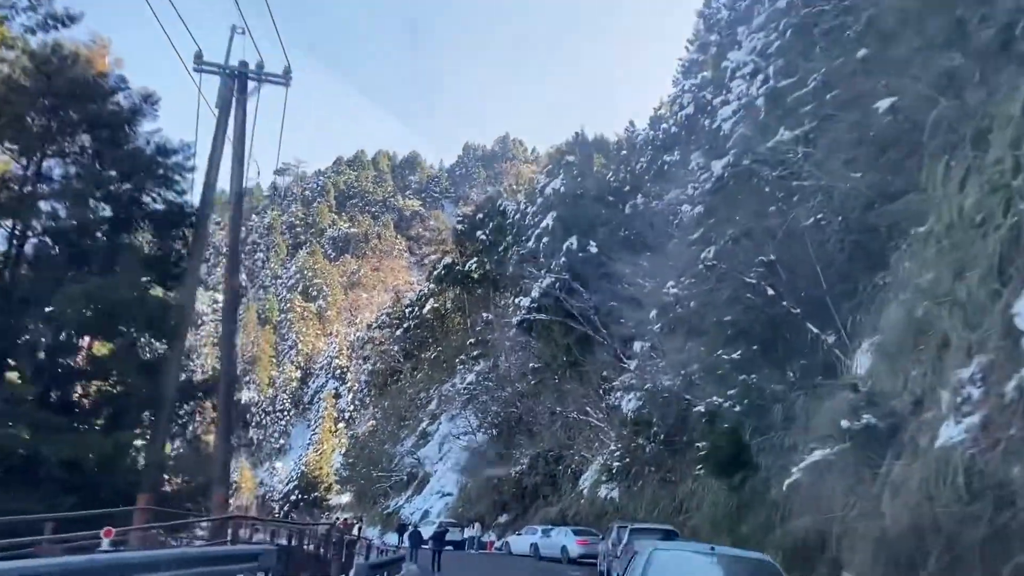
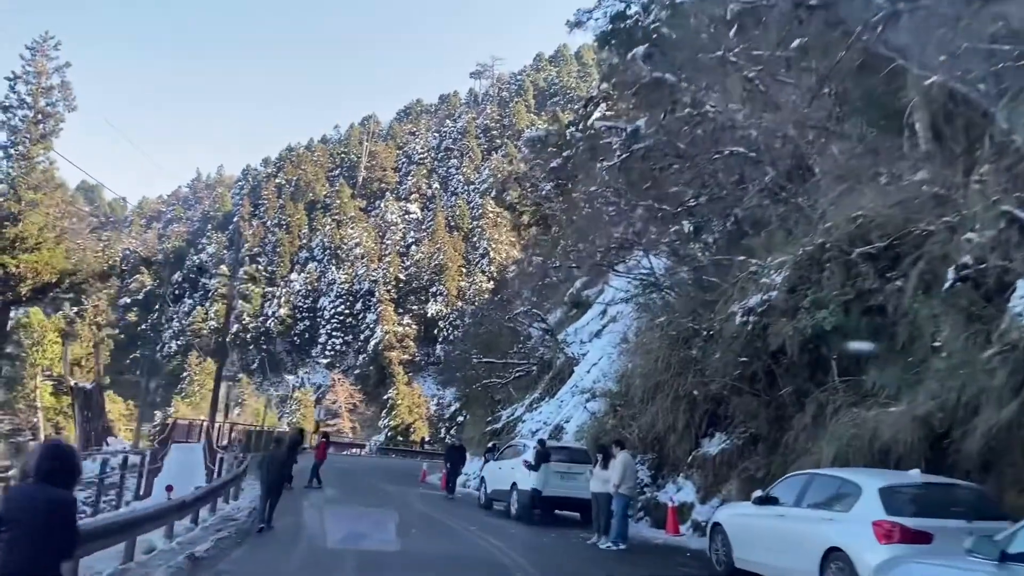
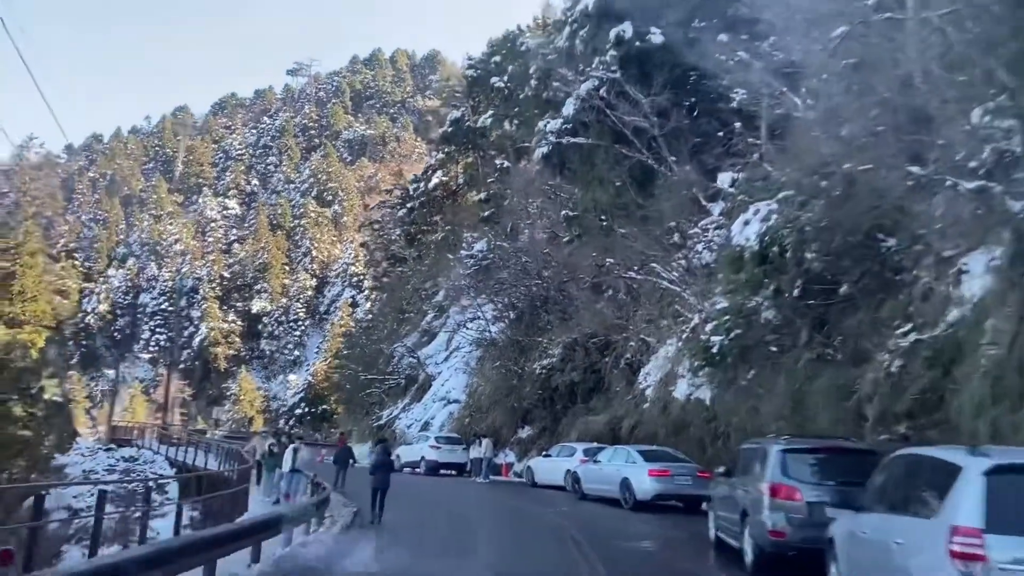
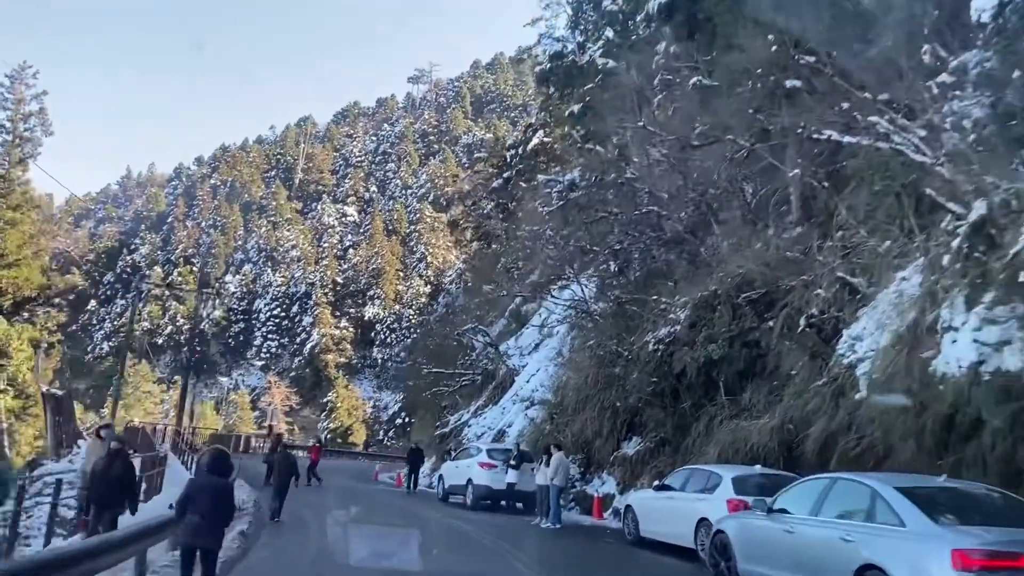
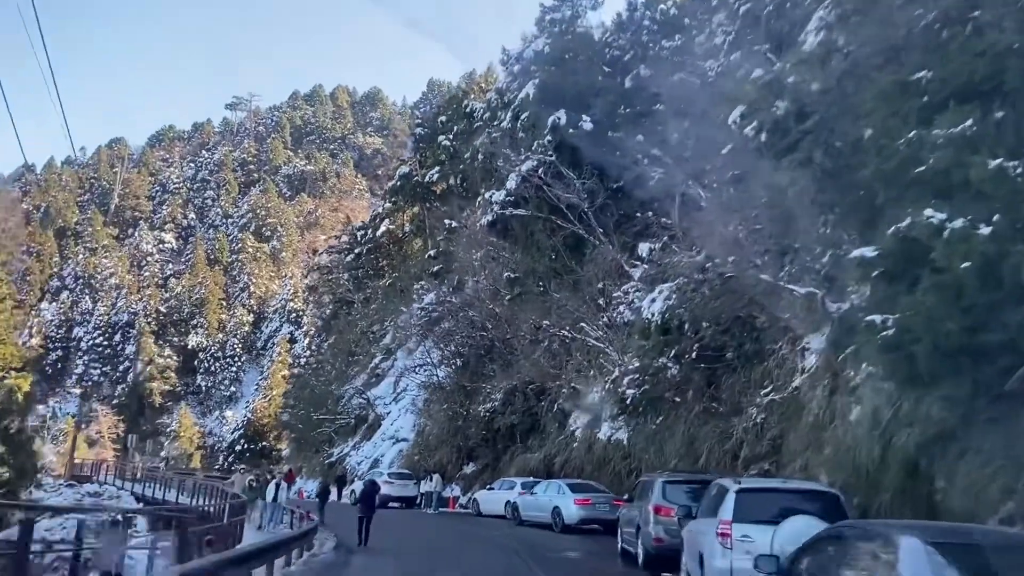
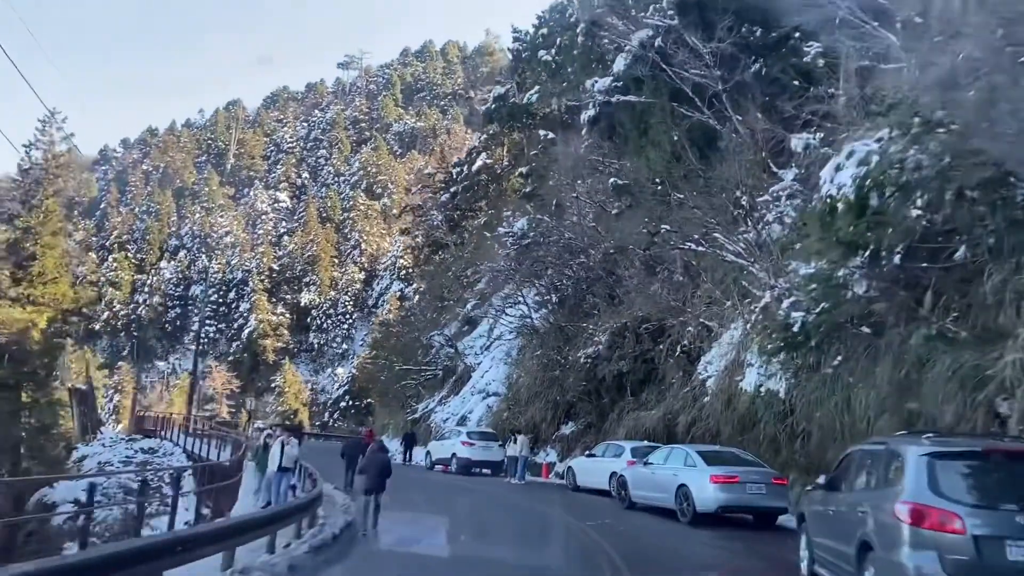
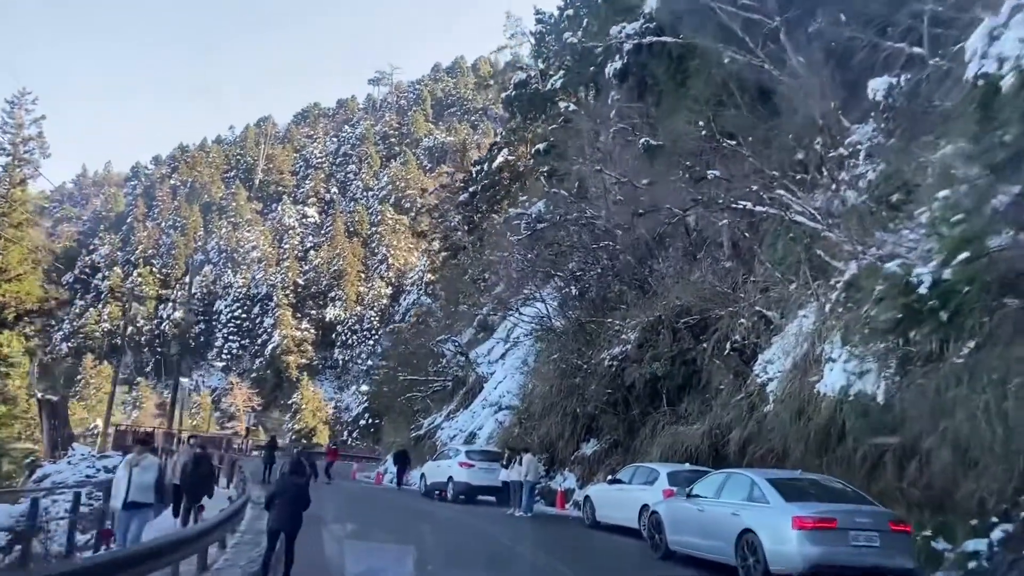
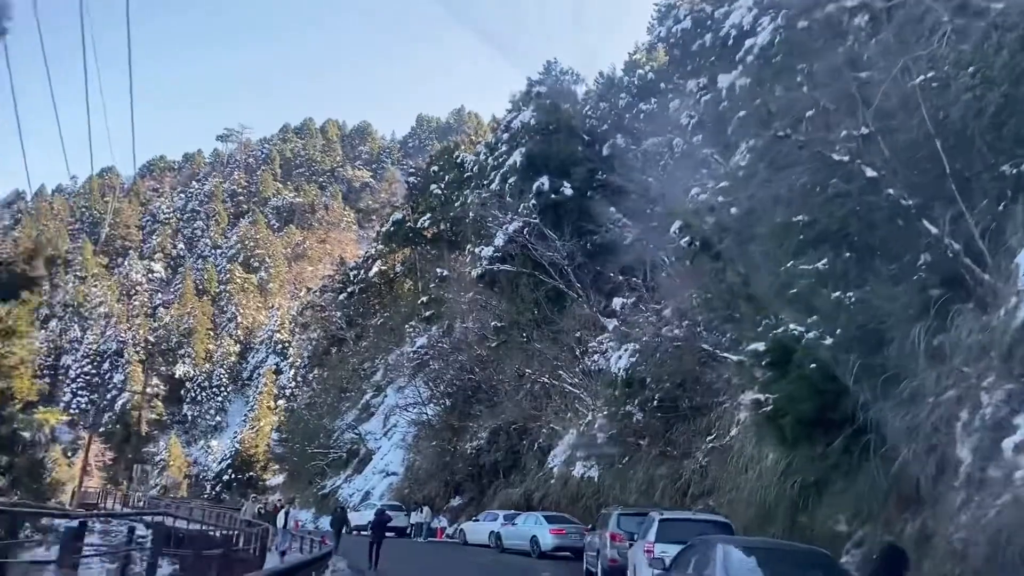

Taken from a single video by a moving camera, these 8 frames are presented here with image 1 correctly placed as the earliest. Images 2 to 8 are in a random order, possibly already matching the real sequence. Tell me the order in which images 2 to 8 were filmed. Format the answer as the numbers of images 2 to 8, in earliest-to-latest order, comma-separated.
8, 5, 3, 6, 7, 4, 2
